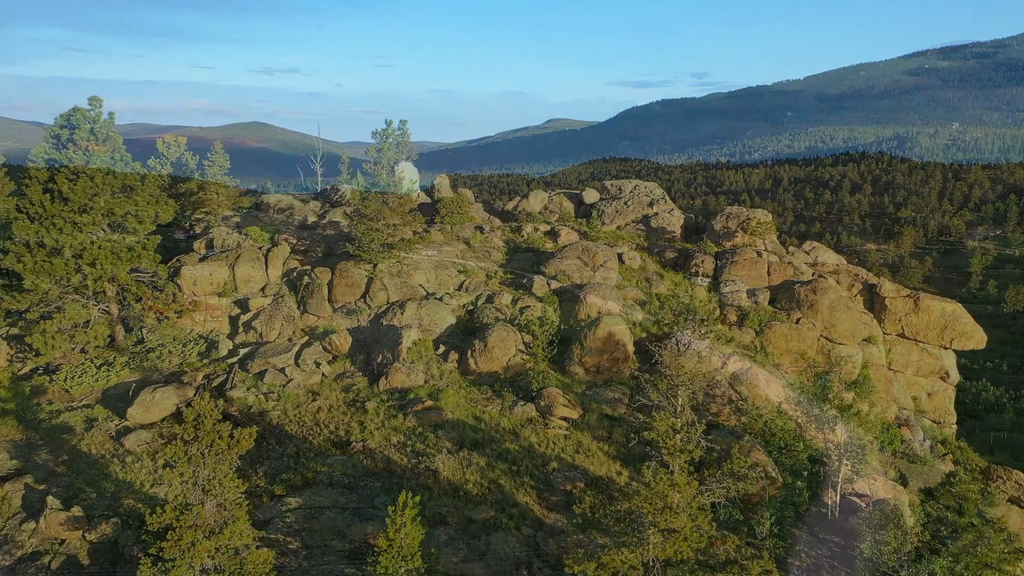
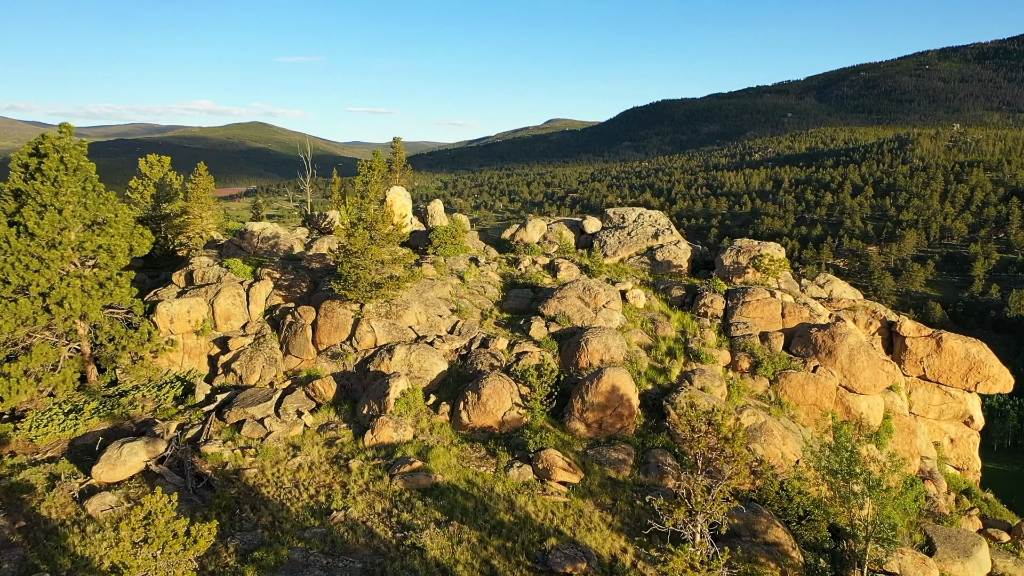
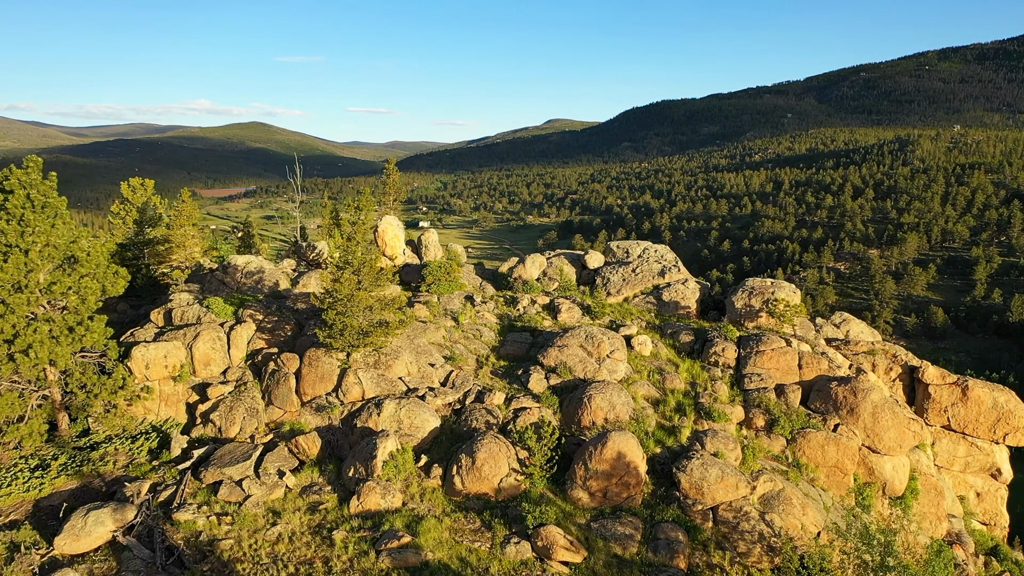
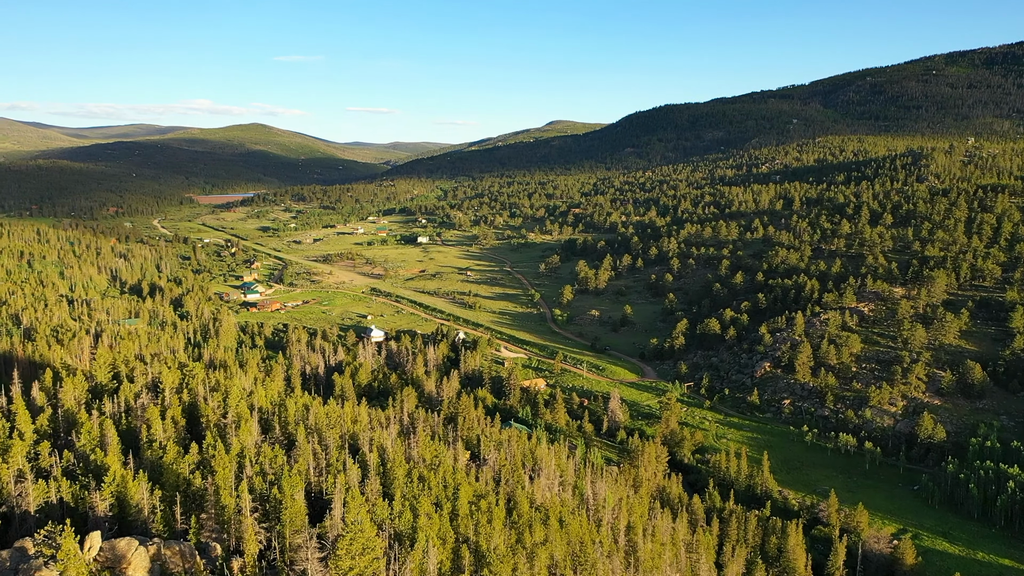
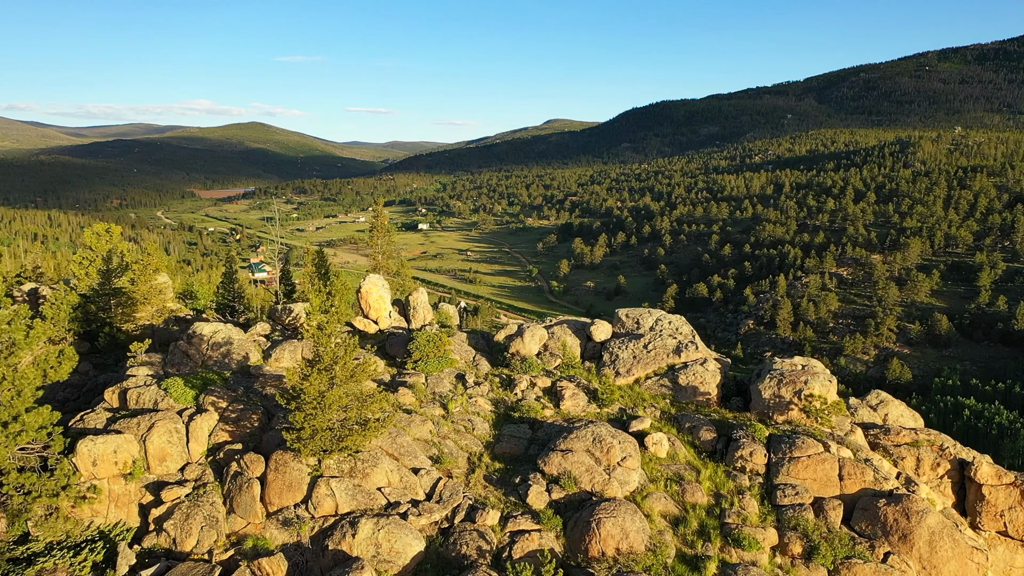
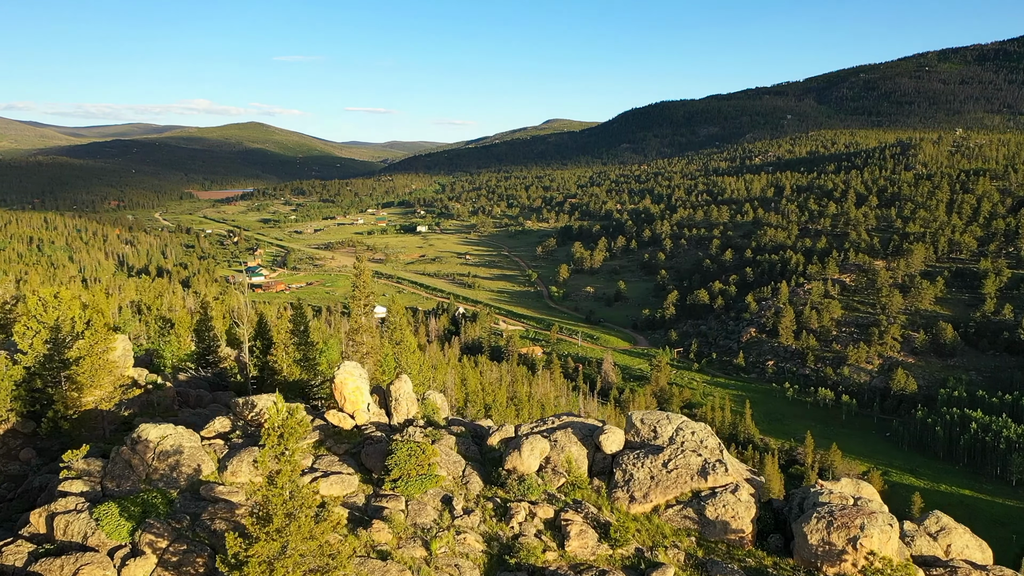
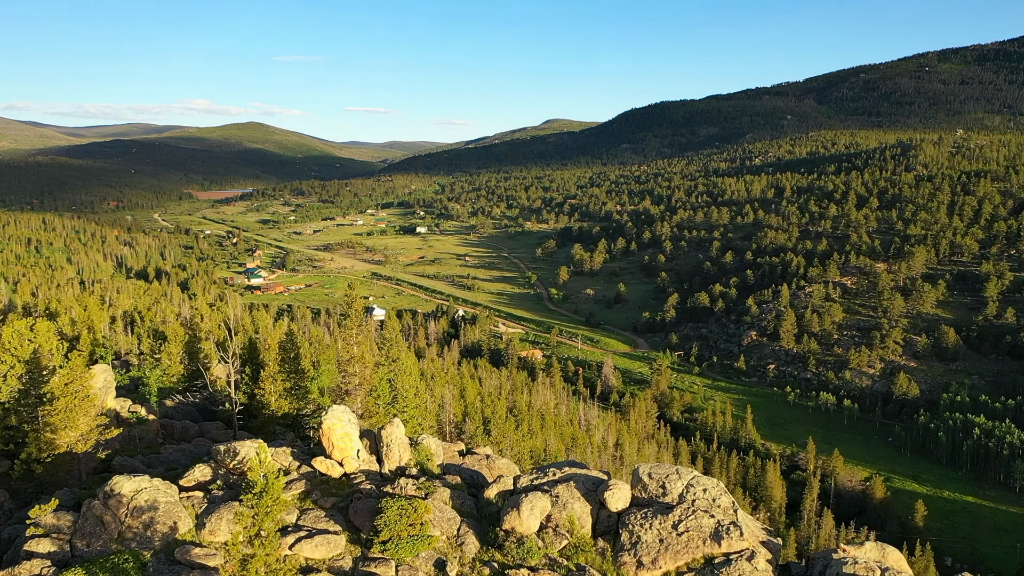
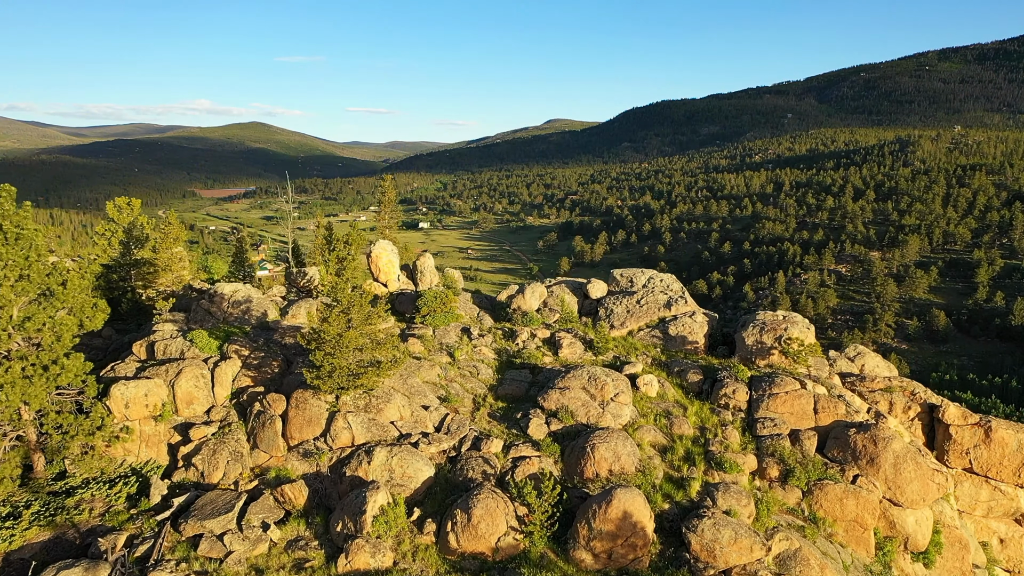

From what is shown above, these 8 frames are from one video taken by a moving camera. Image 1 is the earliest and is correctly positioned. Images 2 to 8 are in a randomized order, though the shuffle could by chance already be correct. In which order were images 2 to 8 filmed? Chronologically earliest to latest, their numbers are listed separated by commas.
2, 3, 8, 5, 6, 7, 4
